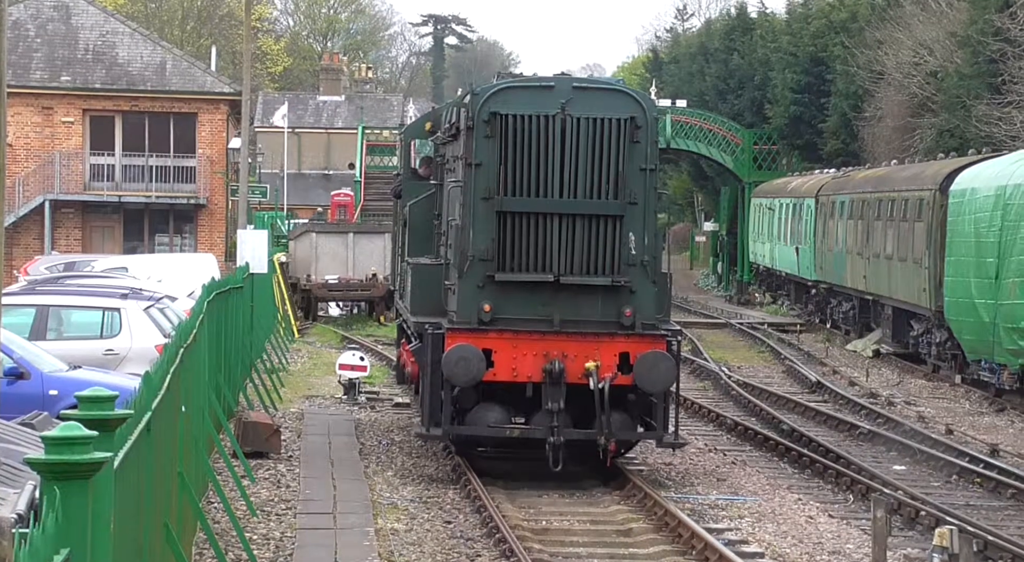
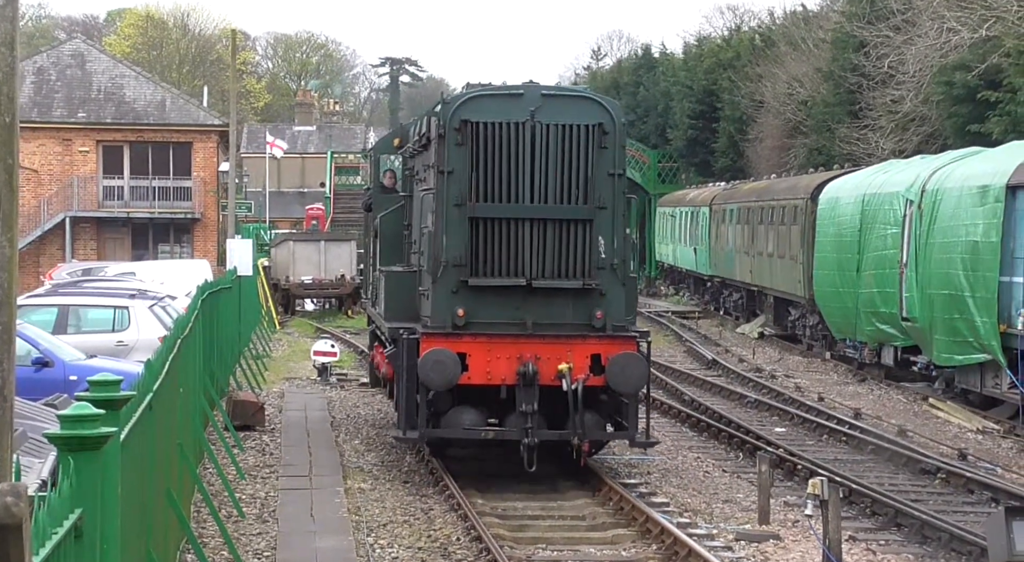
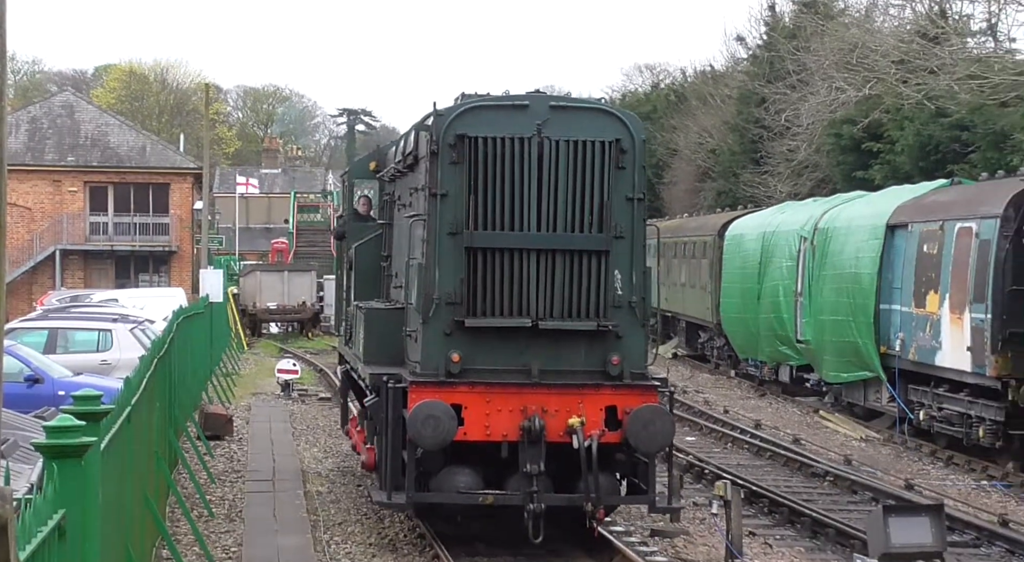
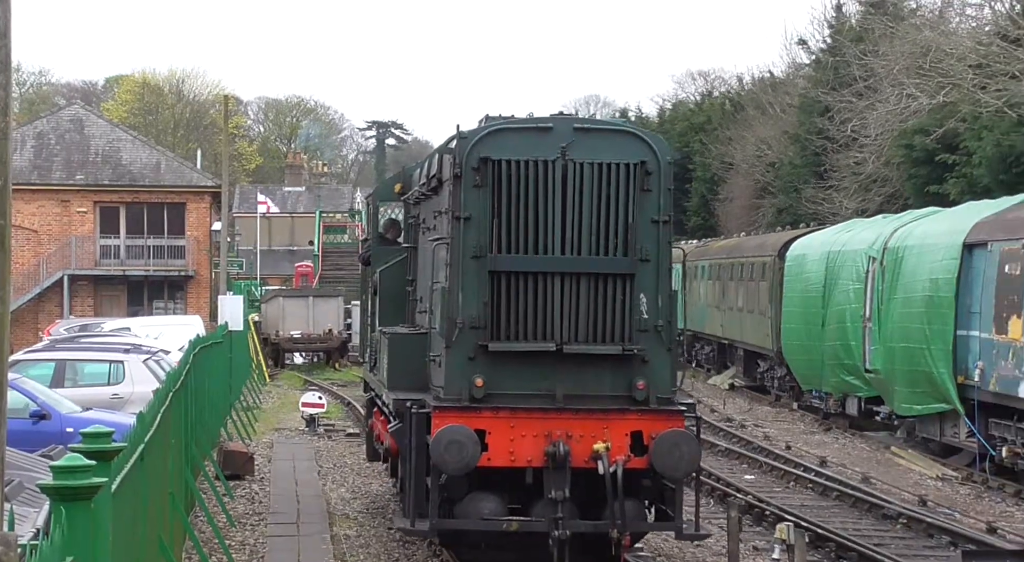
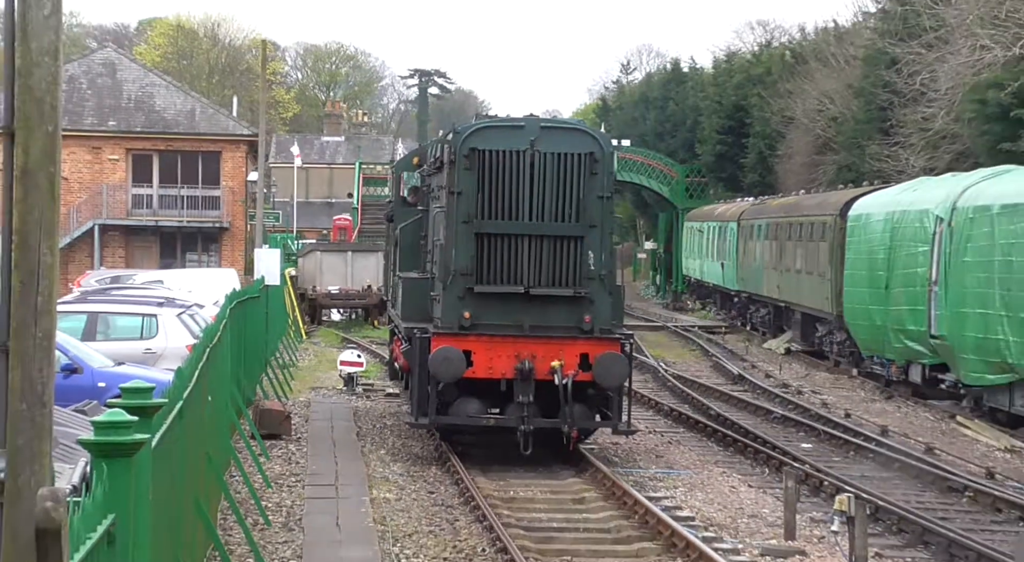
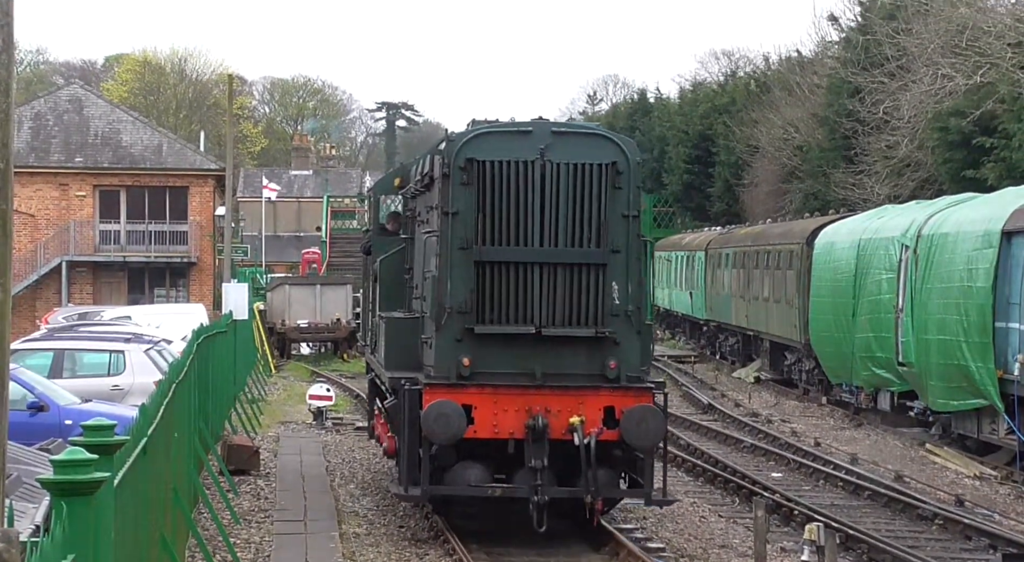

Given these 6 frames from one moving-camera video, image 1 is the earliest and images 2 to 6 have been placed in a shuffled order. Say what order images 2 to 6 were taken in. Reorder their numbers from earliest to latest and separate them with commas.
5, 2, 6, 4, 3
